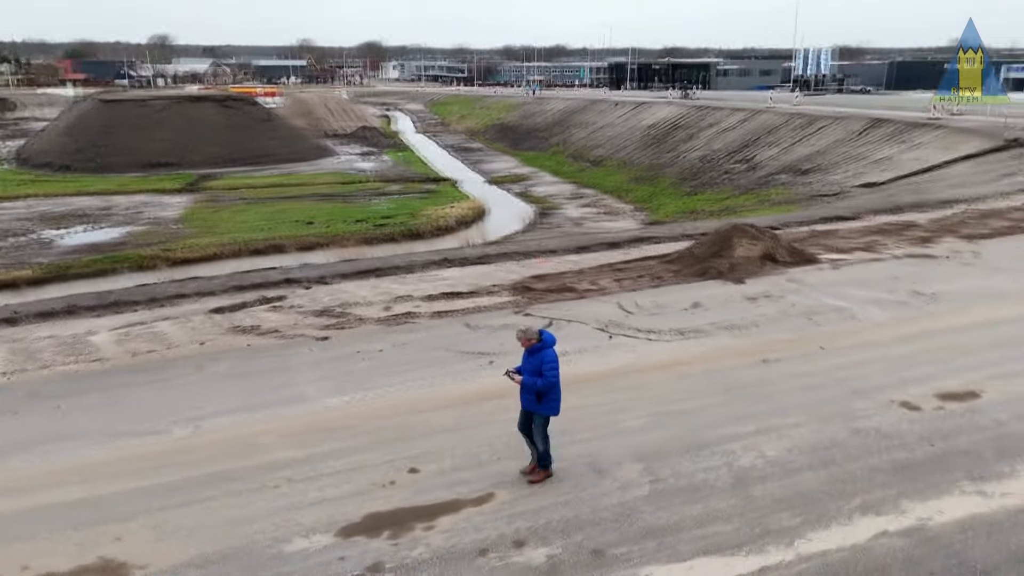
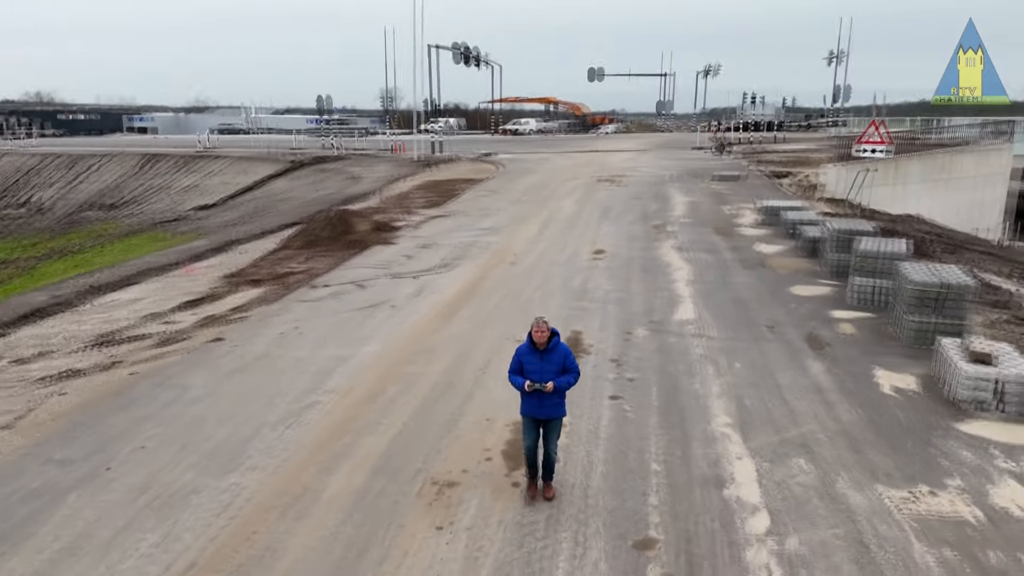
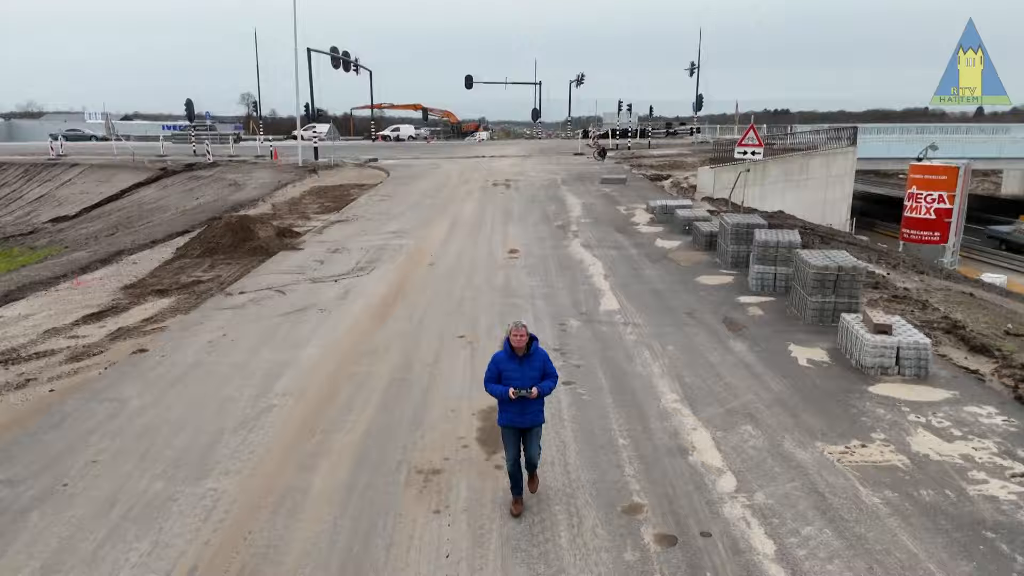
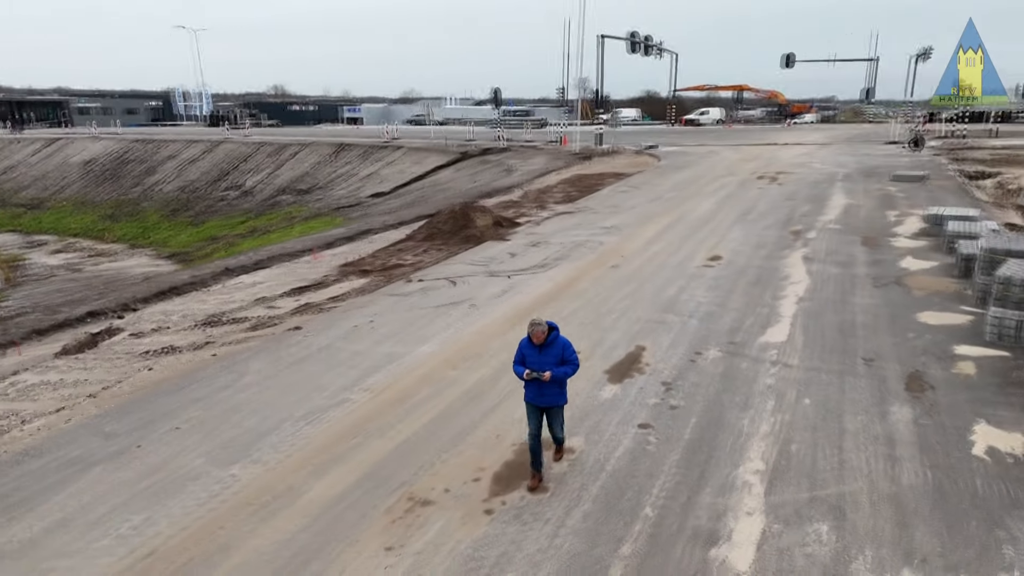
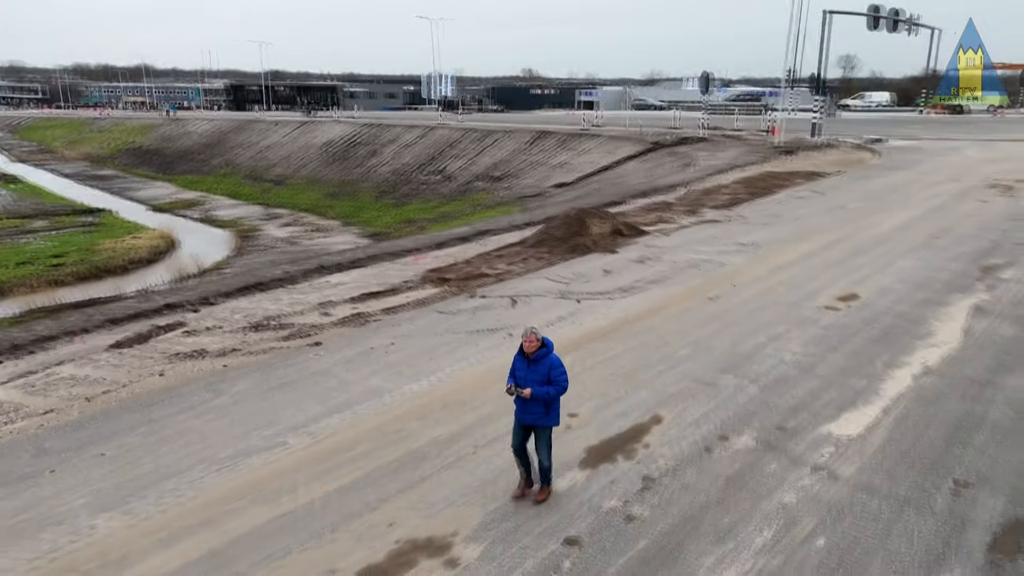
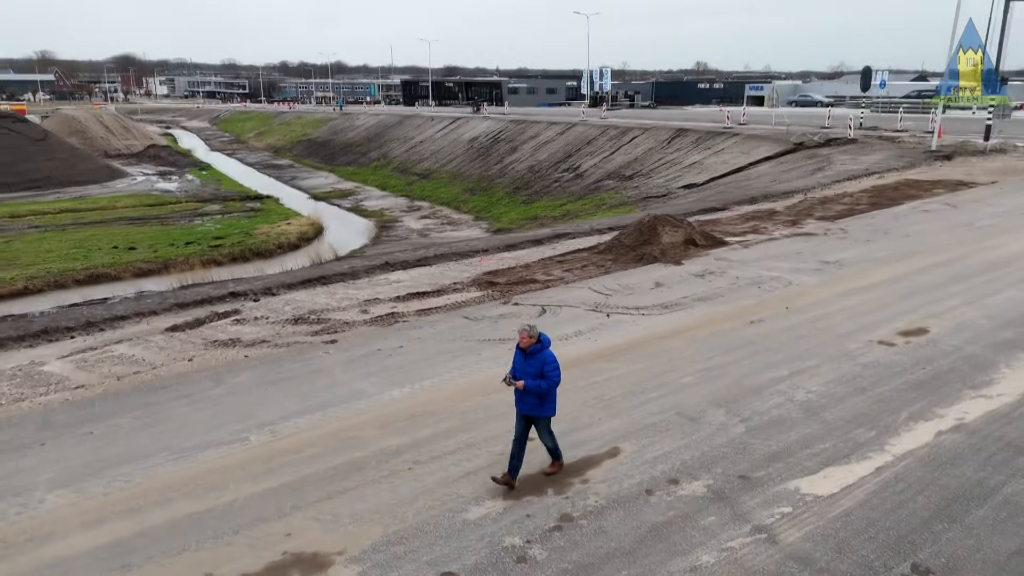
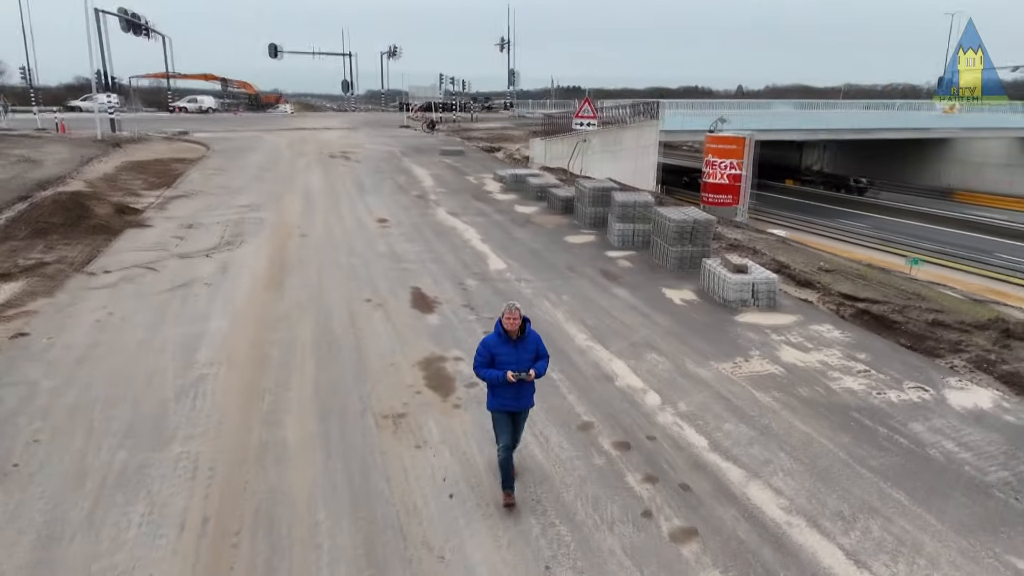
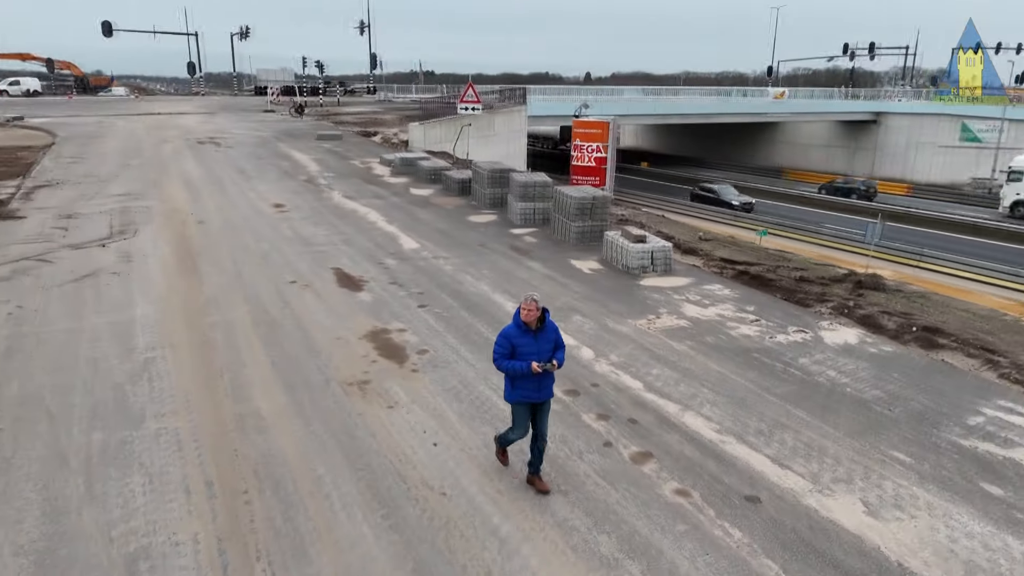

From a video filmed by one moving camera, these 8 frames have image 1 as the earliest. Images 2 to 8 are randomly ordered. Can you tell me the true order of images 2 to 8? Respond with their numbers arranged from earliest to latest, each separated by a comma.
6, 5, 4, 2, 3, 7, 8
